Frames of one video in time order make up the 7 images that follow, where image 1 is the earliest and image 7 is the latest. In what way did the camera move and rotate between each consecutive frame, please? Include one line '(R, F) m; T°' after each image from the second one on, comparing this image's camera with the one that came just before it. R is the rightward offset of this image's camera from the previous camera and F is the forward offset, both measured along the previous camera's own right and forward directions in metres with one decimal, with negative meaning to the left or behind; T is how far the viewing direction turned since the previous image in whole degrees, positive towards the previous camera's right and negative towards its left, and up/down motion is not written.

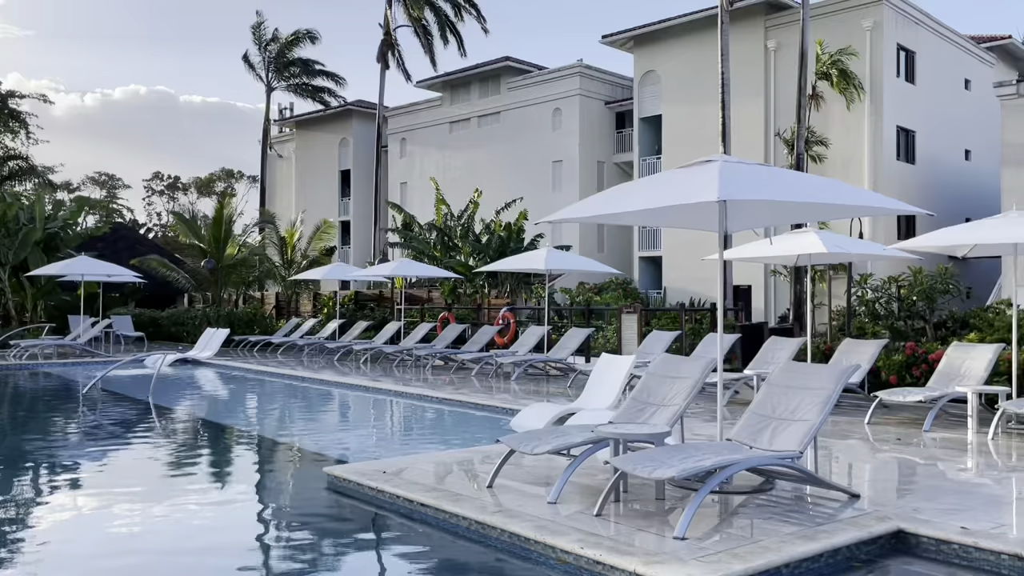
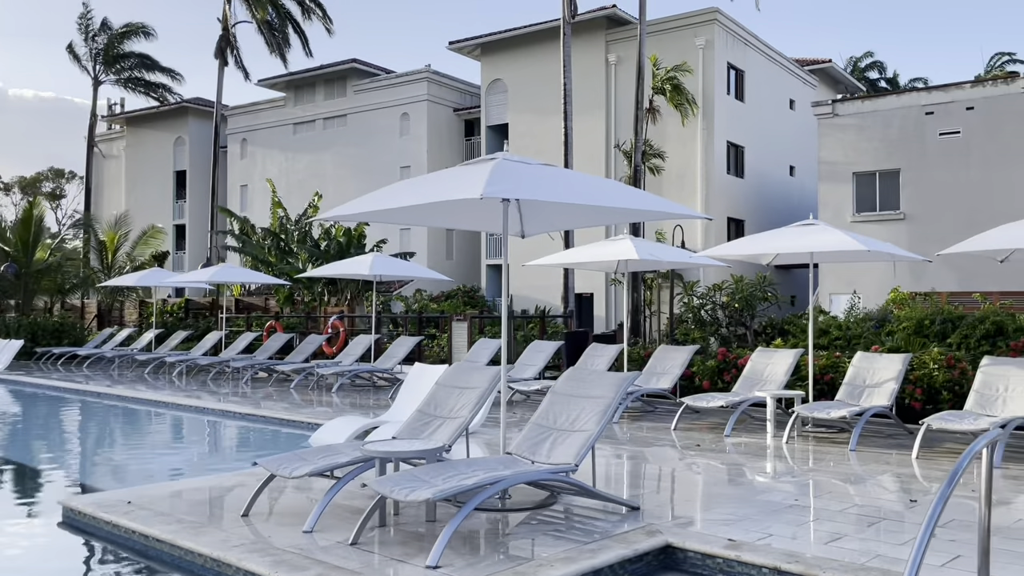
(+0.6, +0.4) m; +9°
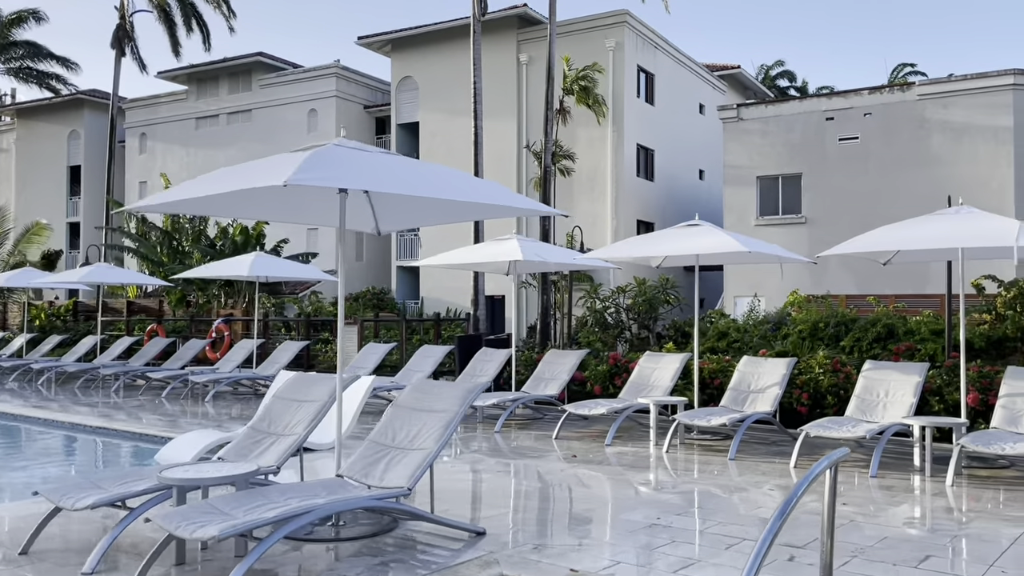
(+0.6, +0.5) m; +5°
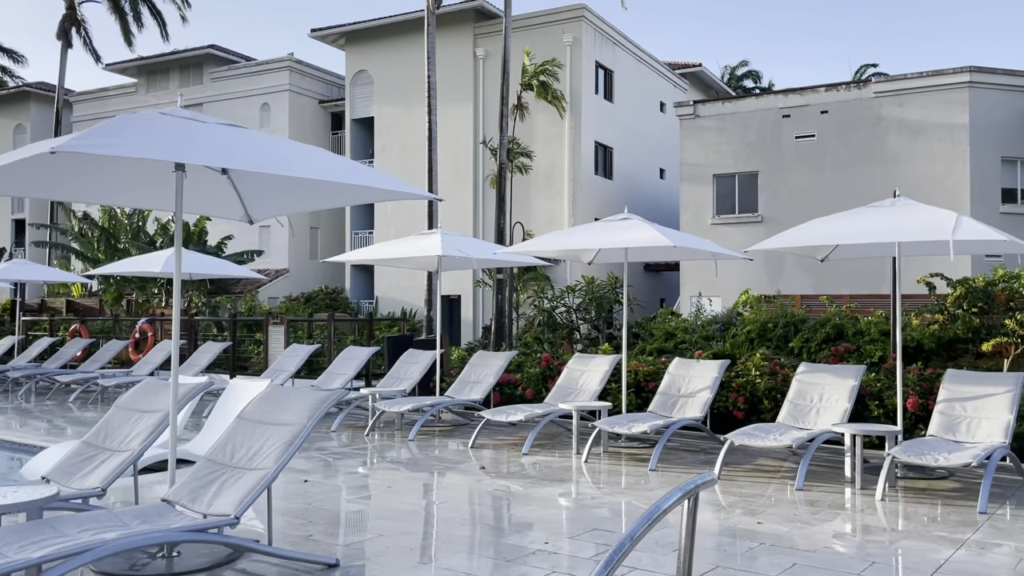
(+0.6, +0.7) m; +2°
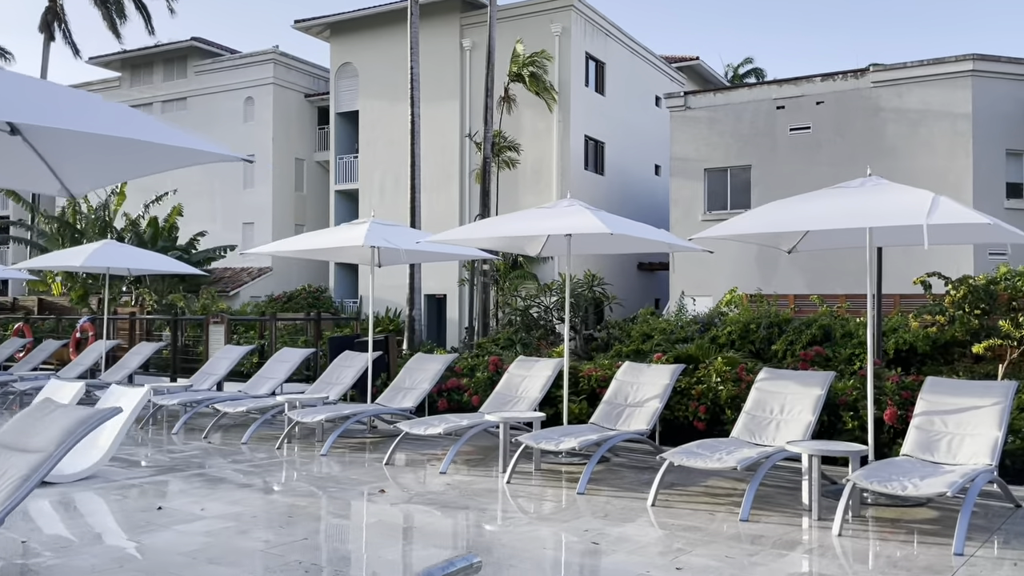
(+0.8, +1.1) m; -1°
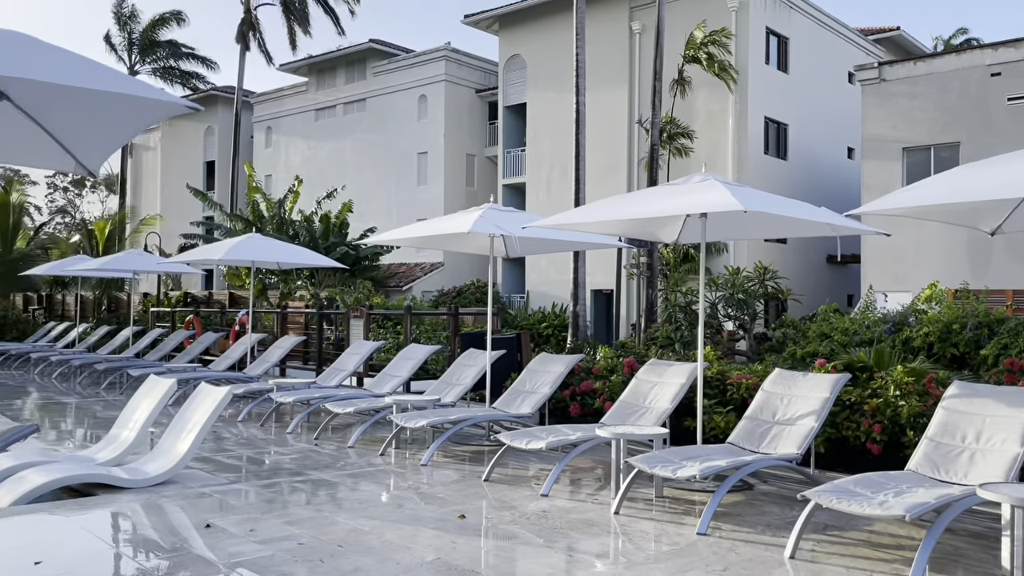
(+0.5, +1.2) m; -13°
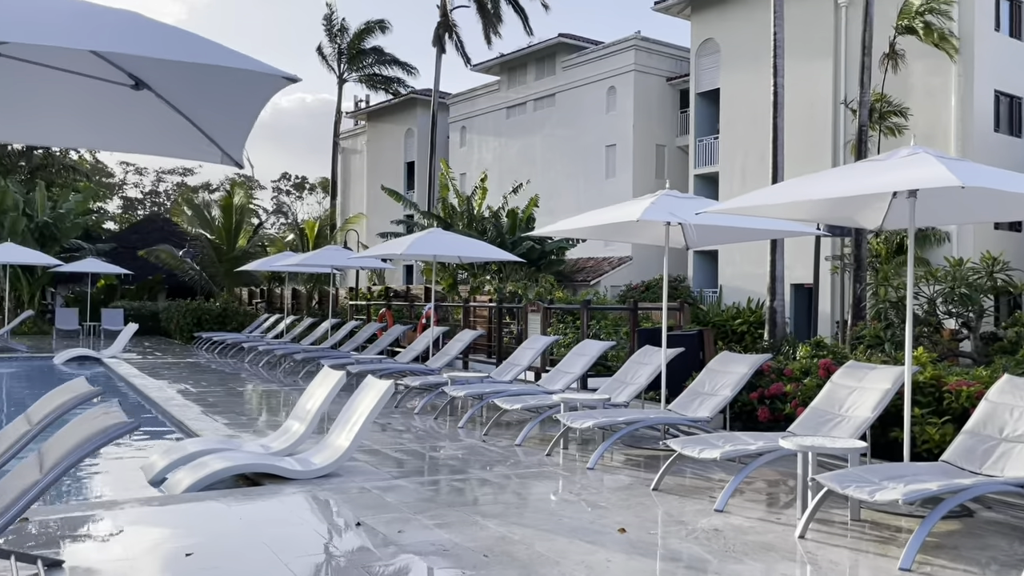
(+0.2, +0.5) m; -13°
